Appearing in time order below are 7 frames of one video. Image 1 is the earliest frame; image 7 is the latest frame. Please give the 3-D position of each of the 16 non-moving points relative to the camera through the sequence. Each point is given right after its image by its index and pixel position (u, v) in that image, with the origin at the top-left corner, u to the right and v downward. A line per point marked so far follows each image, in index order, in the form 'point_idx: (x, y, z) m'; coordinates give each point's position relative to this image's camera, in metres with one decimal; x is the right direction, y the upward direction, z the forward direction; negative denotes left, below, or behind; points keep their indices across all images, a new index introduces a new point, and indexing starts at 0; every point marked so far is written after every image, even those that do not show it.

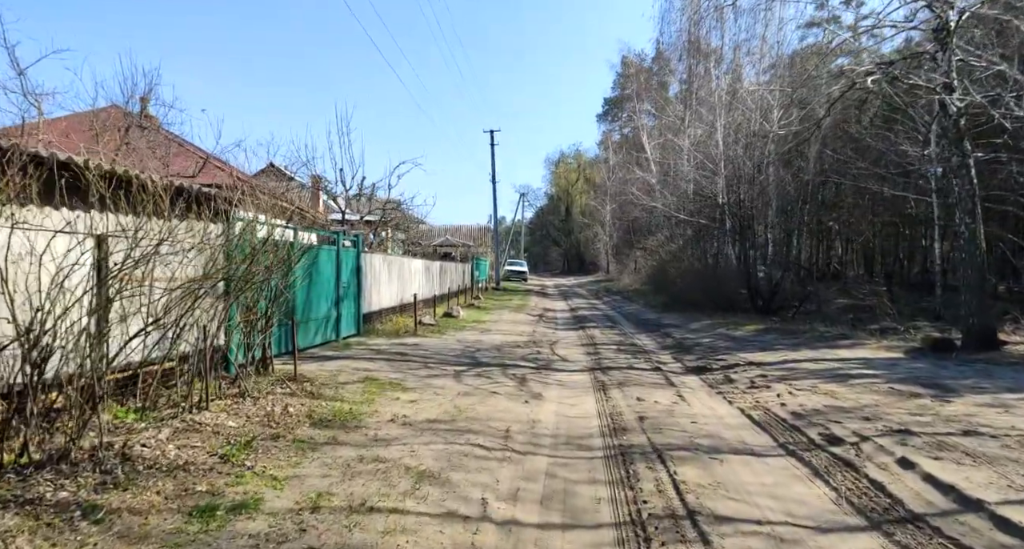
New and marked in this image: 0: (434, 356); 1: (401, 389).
0: (-1.3, -1.3, +11.5) m
1: (-1.3, -1.4, +8.3) m
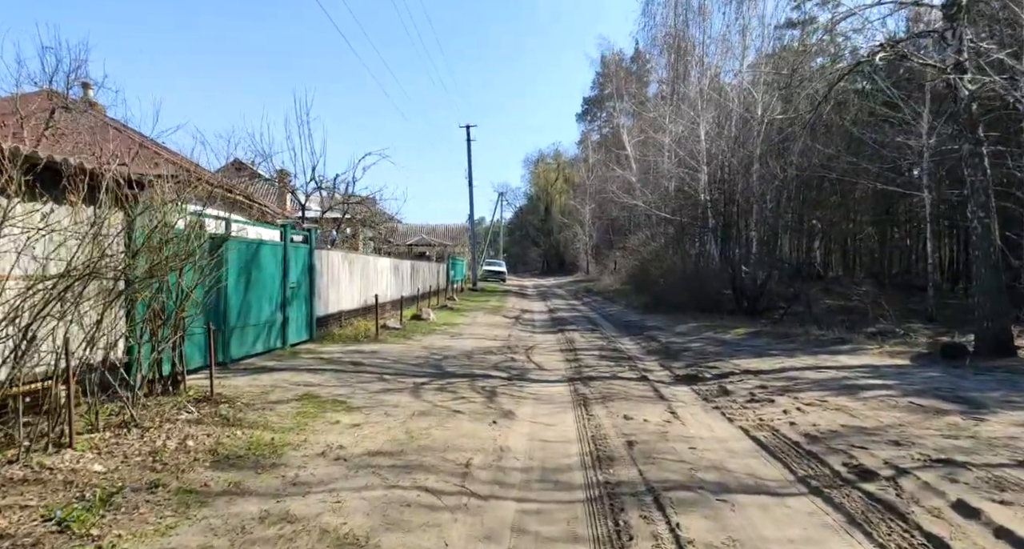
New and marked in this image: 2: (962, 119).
0: (-1.7, -1.3, +10.2) m
1: (-1.7, -1.3, +7.0) m
2: (+7.2, +2.5, +11.2) m
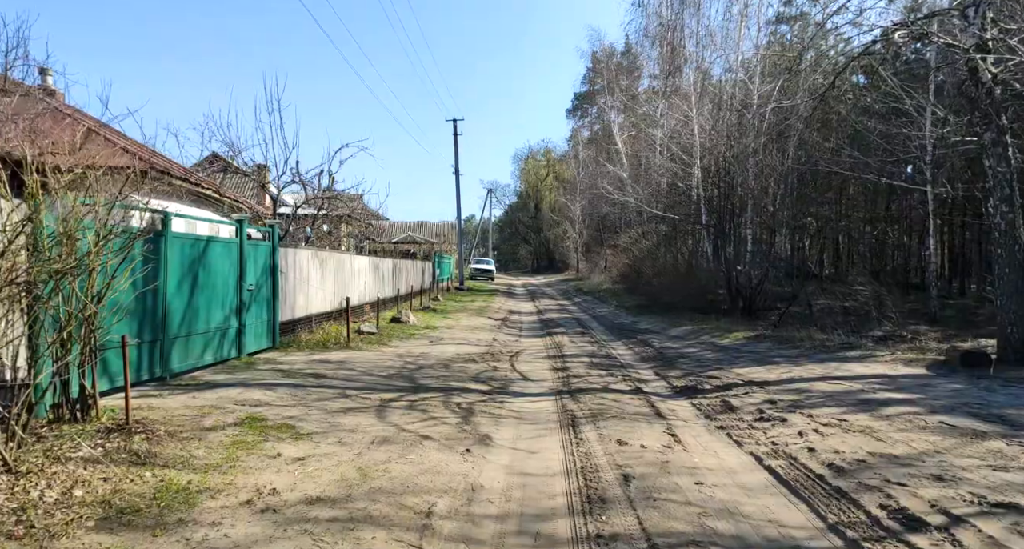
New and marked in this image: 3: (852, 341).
0: (-2.0, -1.3, +9.1) m
1: (-1.9, -1.4, +5.9) m
2: (+6.9, +2.5, +10.3) m
3: (+6.5, -1.3, +13.4) m
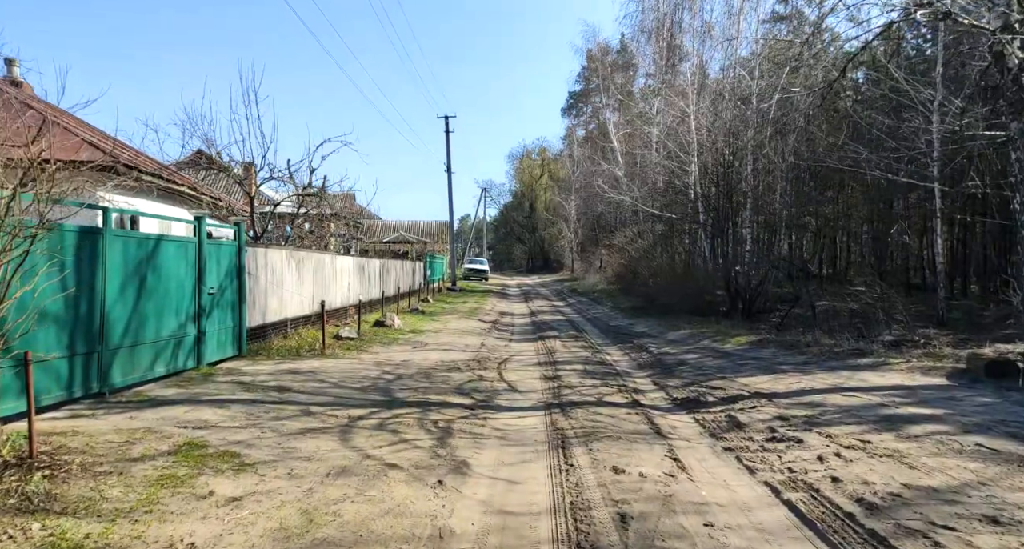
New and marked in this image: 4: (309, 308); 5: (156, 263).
0: (-2.2, -1.4, +8.3) m
1: (-2.0, -1.4, +5.1) m
2: (+6.8, +2.5, +9.5) m
3: (+6.3, -1.3, +12.6) m
4: (-3.9, -0.7, +13.6) m
5: (-4.0, +0.1, +7.8) m
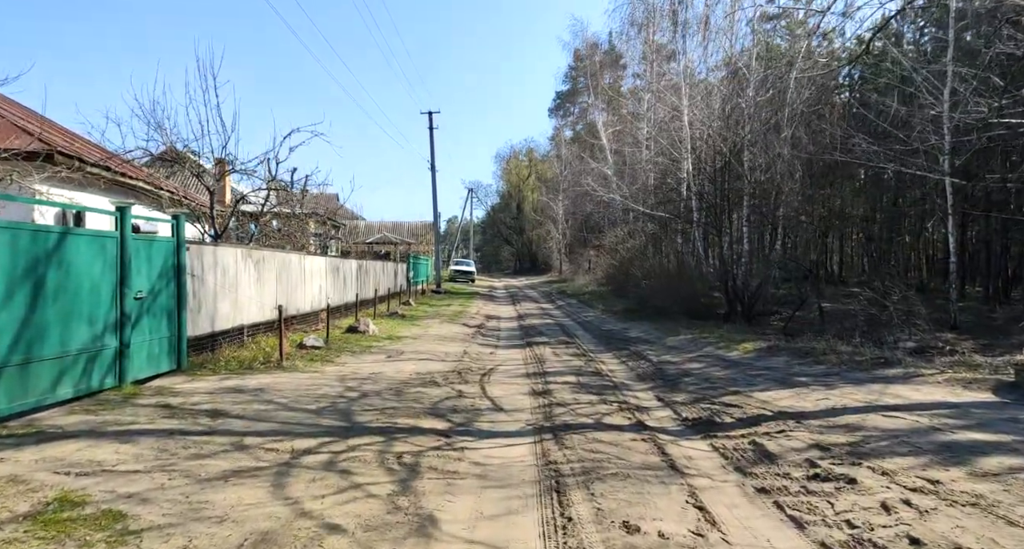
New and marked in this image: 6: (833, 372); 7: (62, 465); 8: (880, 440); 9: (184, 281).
0: (-2.3, -1.4, +6.9) m
1: (-2.2, -1.4, +3.7) m
2: (+6.6, +2.5, +8.3) m
3: (+6.1, -1.3, +11.4) m
4: (-4.2, -0.7, +12.2) m
5: (-4.1, +0.1, +6.4) m
6: (+4.7, -1.4, +10.2) m
7: (-3.1, -1.3, +4.8) m
8: (+3.4, -1.5, +6.5) m
9: (-4.1, -0.1, +8.7) m
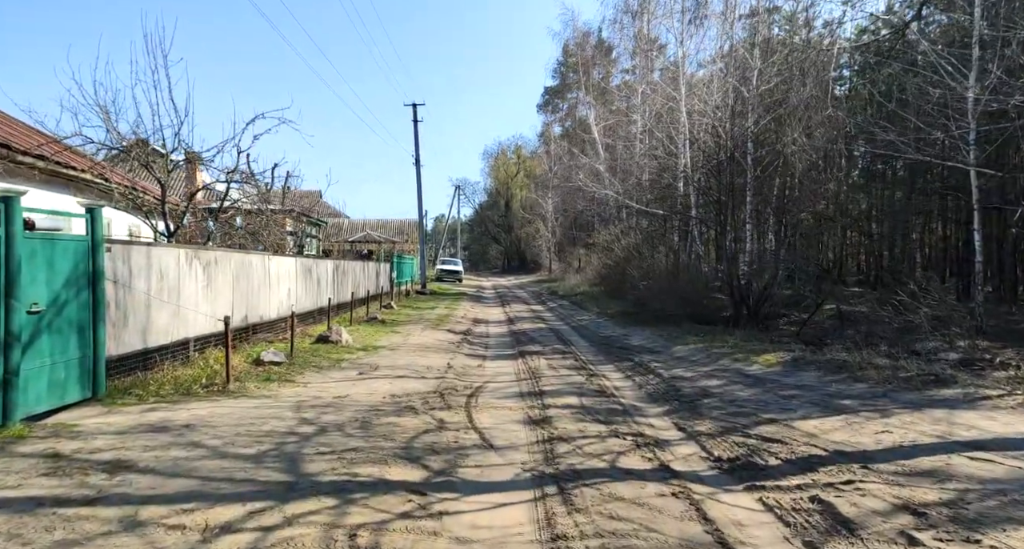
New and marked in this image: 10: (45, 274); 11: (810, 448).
0: (-2.4, -1.4, +5.4) m
1: (-2.1, -1.5, +2.2) m
2: (+6.5, +2.4, +6.8) m
3: (+6.0, -1.3, +10.0) m
4: (-4.3, -0.7, +10.5) m
5: (-4.2, +0.1, +4.8) m
6: (+4.6, -1.5, +8.8) m
7: (-3.1, -1.4, +3.2) m
8: (+3.4, -1.6, +5.0) m
9: (-4.2, -0.1, +7.1) m
10: (-4.2, 0.0, +6.3) m
11: (+2.8, -1.6, +6.5) m
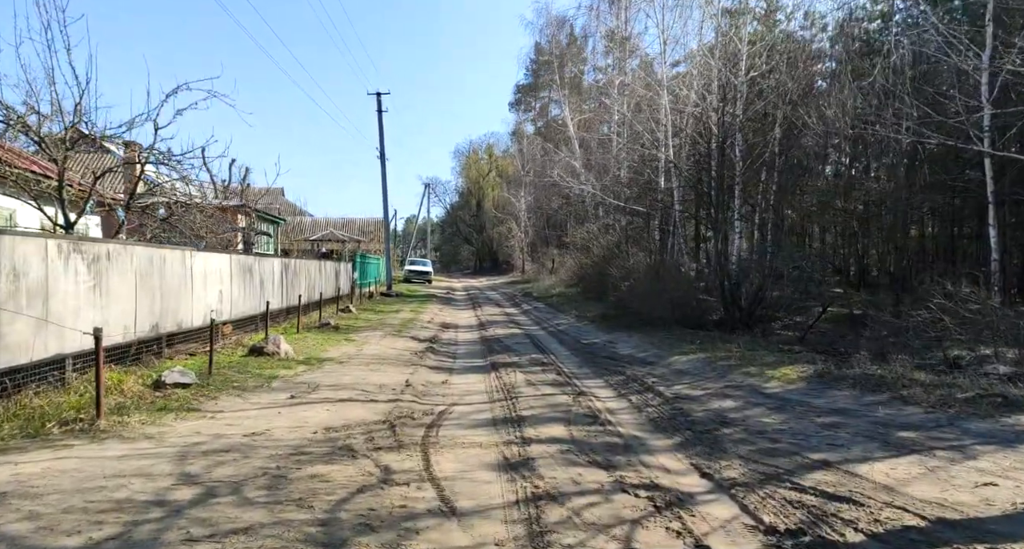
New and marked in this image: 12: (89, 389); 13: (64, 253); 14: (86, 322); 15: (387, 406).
0: (-2.5, -1.4, +3.3) m
1: (-2.2, -1.4, +0.1) m
2: (+6.2, +2.5, +5.2) m
3: (+5.6, -1.3, +8.2) m
4: (-4.7, -0.7, +8.4) m
5: (-4.3, +0.1, +2.7) m
6: (+4.3, -1.4, +7.0) m
7: (-3.1, -1.3, +1.1) m
8: (+3.2, -1.6, +3.2) m
9: (-4.4, -0.1, +5.0) m
10: (-4.4, 0.0, +4.2) m
11: (+2.6, -1.6, +4.7) m
12: (-4.3, -1.1, +7.1) m
13: (-4.7, +0.2, +7.4) m
14: (-4.7, -0.5, +7.8) m
15: (-1.4, -1.5, +8.1) m
